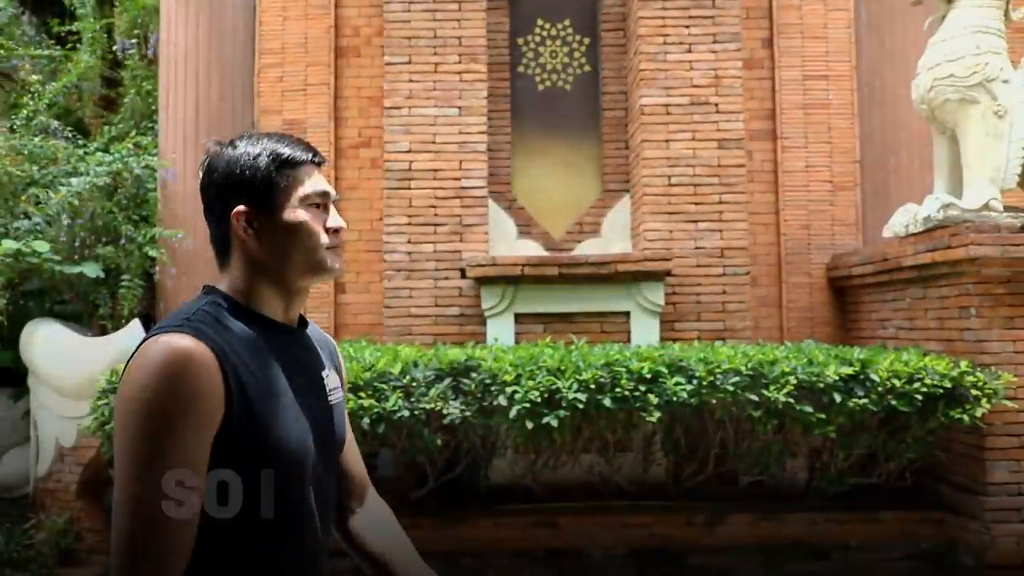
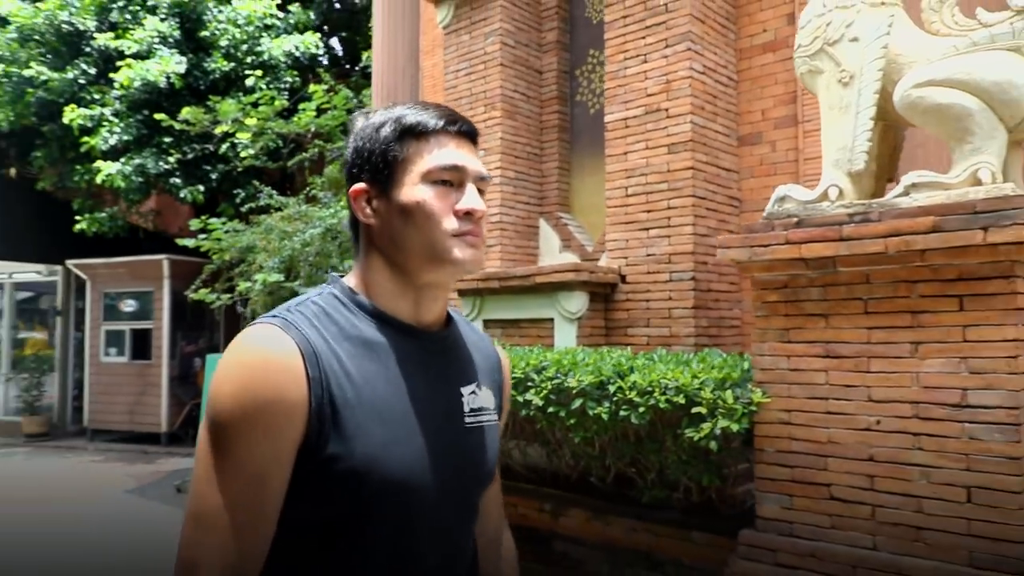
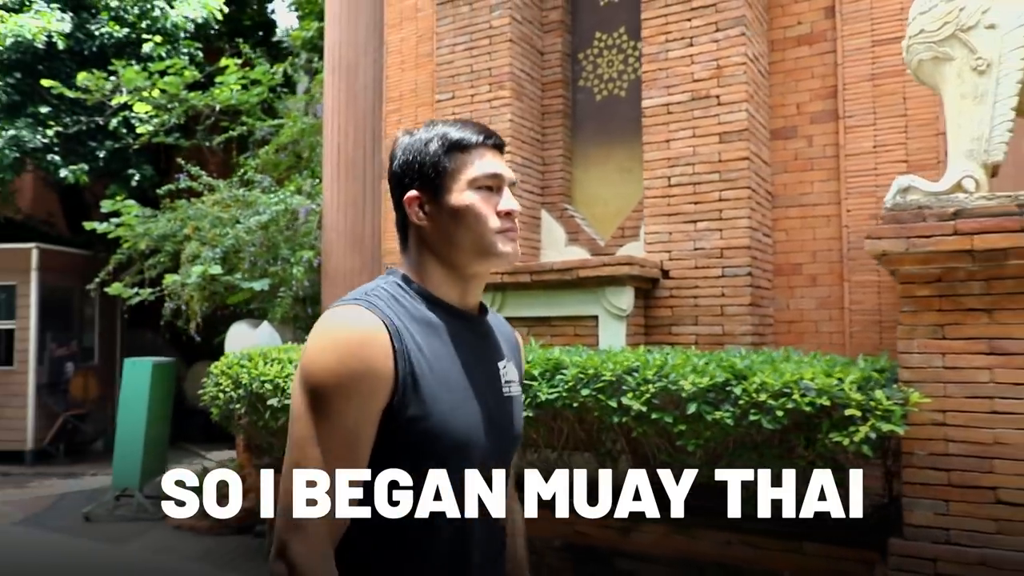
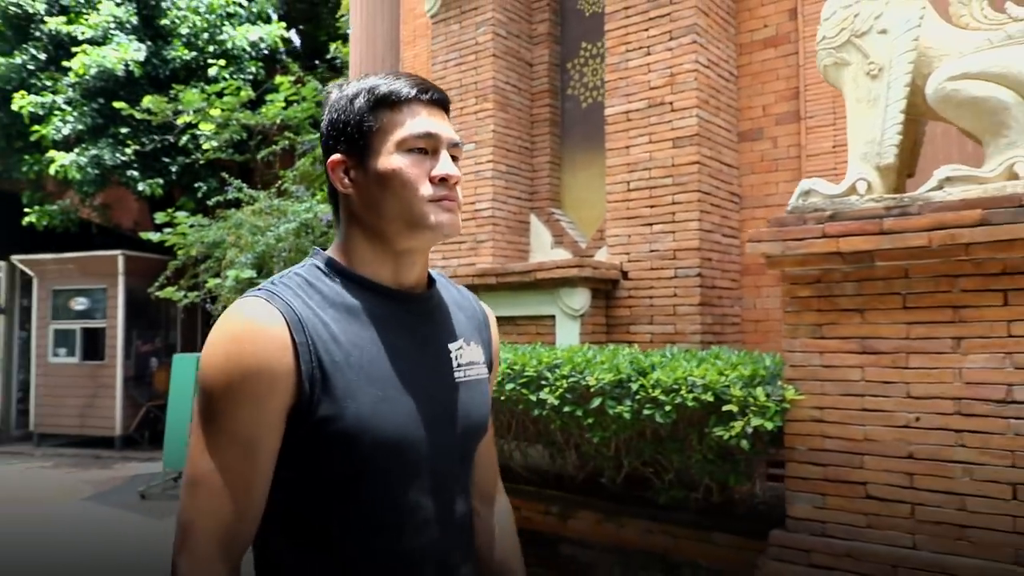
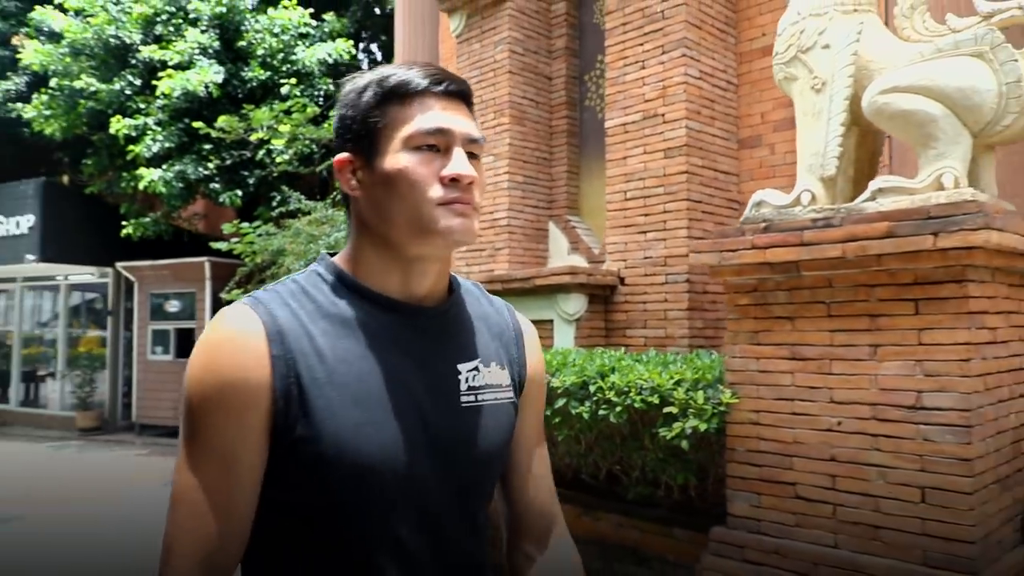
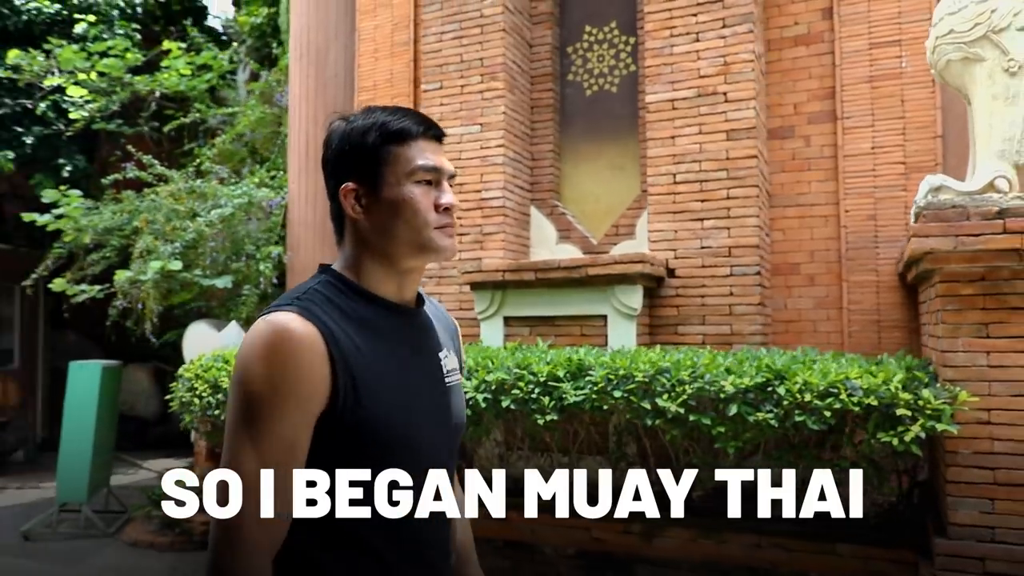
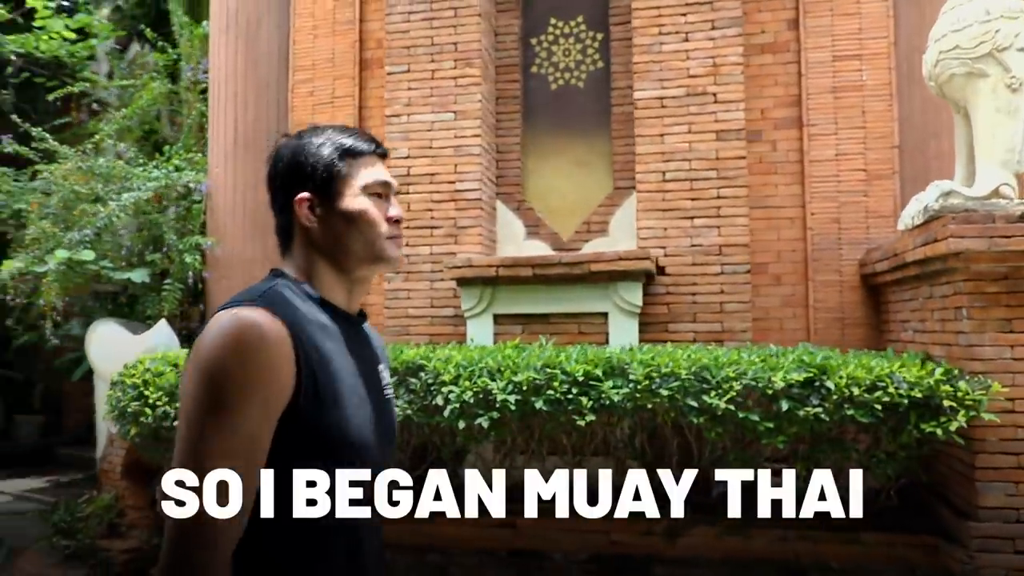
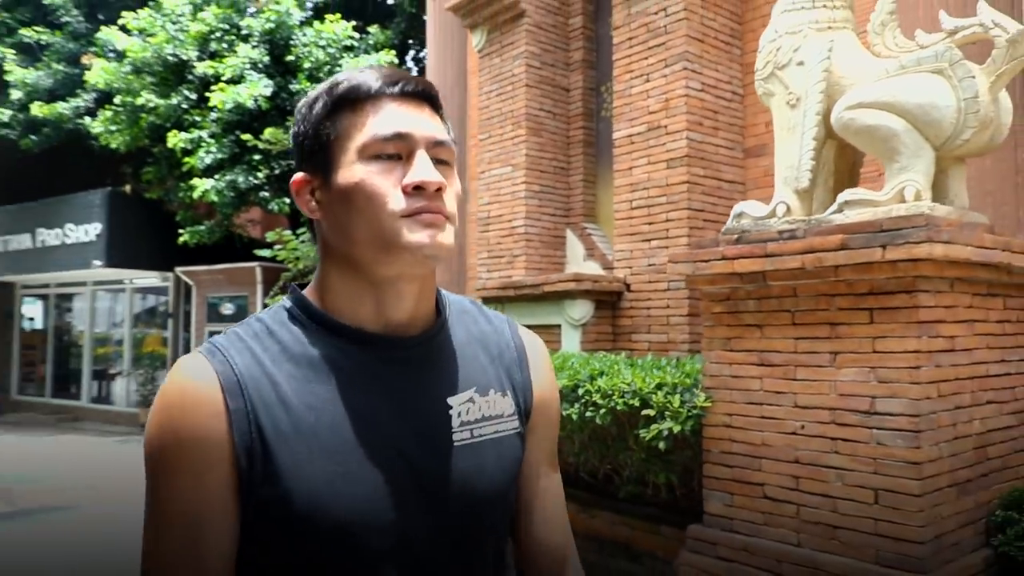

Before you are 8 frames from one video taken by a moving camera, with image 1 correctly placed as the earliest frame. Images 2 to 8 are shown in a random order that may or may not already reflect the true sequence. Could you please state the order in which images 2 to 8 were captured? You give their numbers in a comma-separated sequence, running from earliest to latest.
7, 6, 3, 4, 2, 5, 8
